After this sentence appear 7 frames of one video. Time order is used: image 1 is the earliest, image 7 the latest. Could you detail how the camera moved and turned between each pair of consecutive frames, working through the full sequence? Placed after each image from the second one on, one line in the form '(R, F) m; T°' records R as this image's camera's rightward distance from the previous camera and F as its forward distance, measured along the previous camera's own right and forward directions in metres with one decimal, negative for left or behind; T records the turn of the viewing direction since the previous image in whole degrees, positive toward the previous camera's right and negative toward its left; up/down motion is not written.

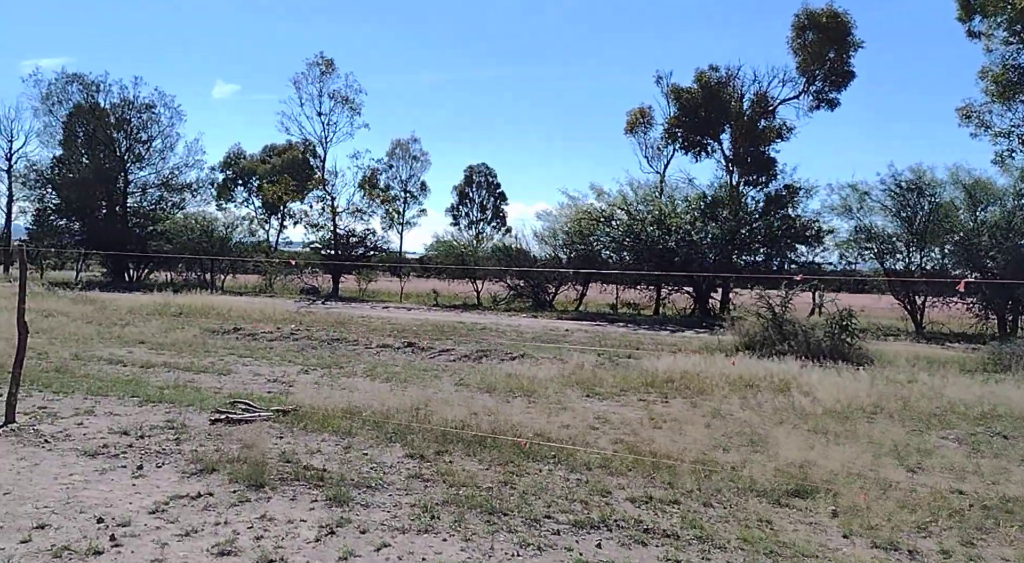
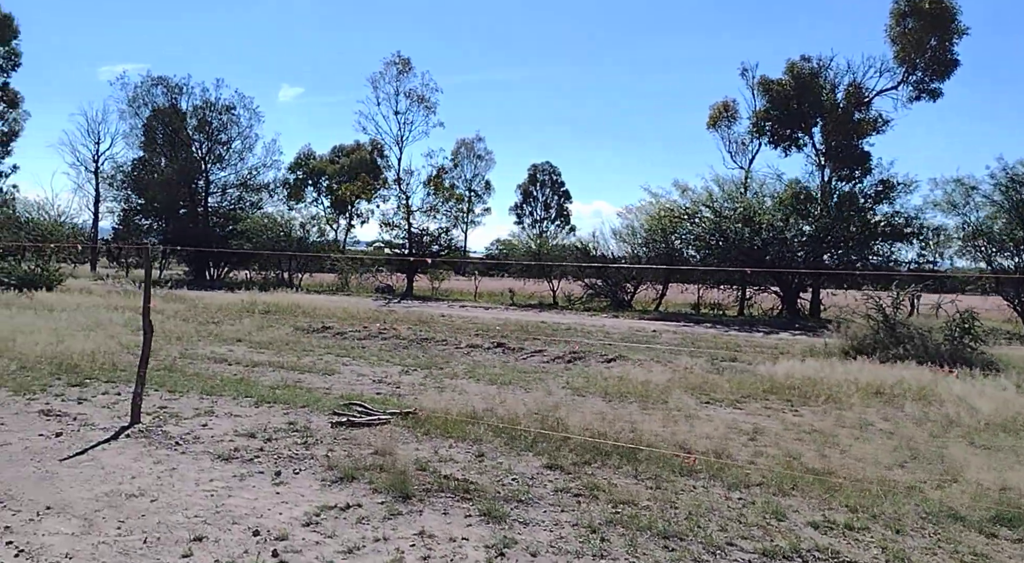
(-0.6, +0.3) m; -4°
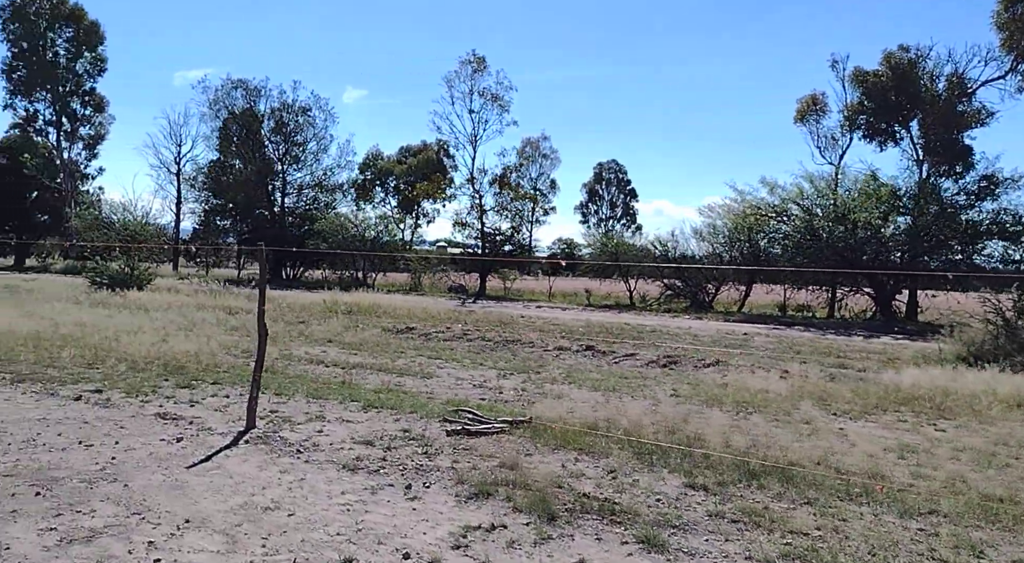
(-0.5, +0.3) m; -4°
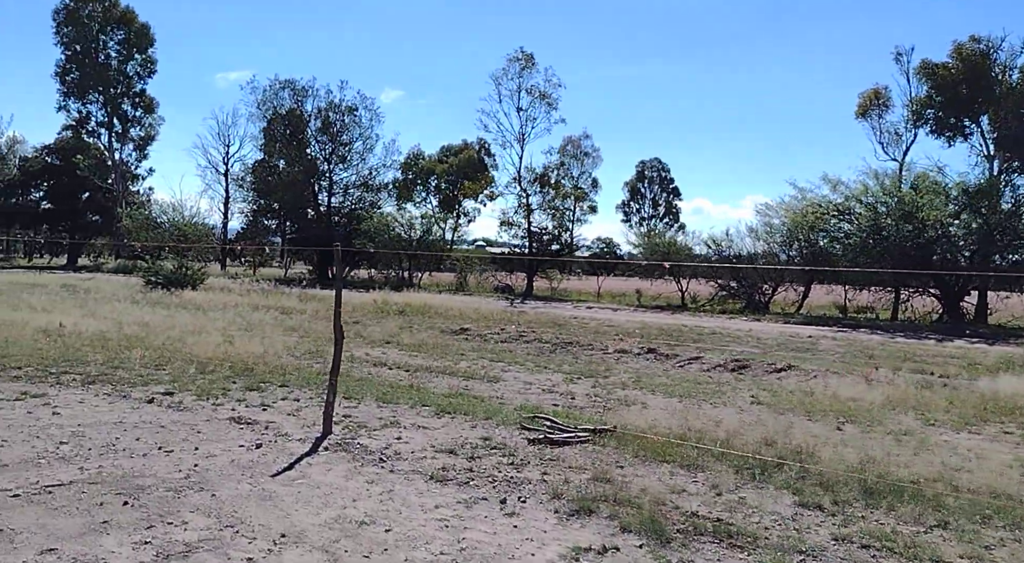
(-0.4, +0.3) m; -3°
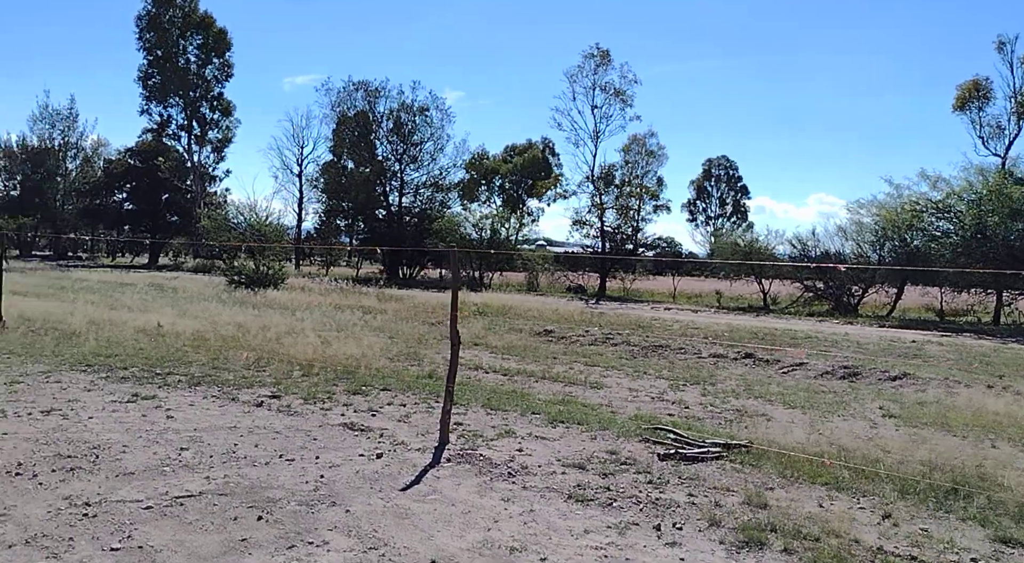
(-0.6, +0.4) m; -4°
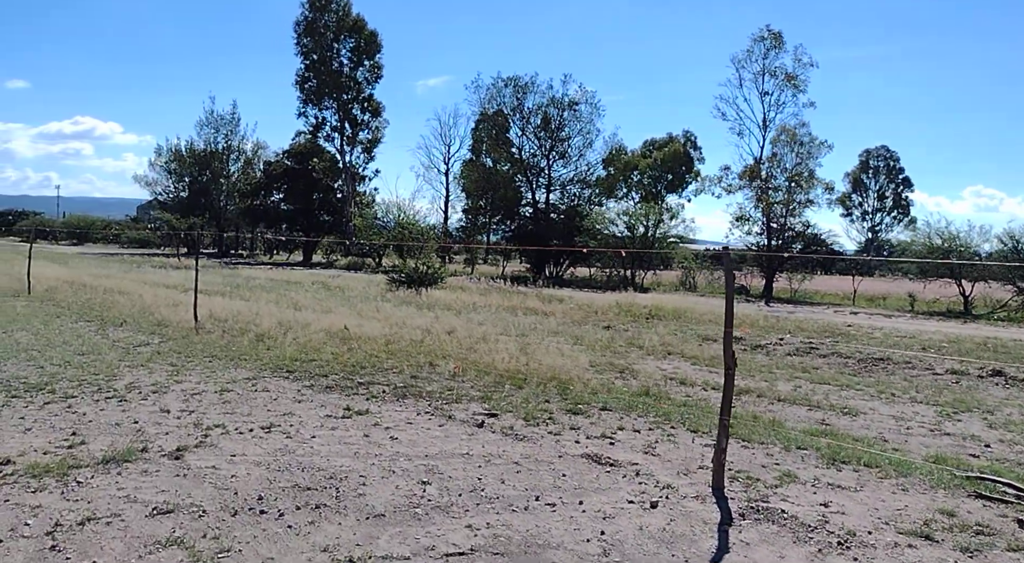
(-1.2, +1.0) m; -9°
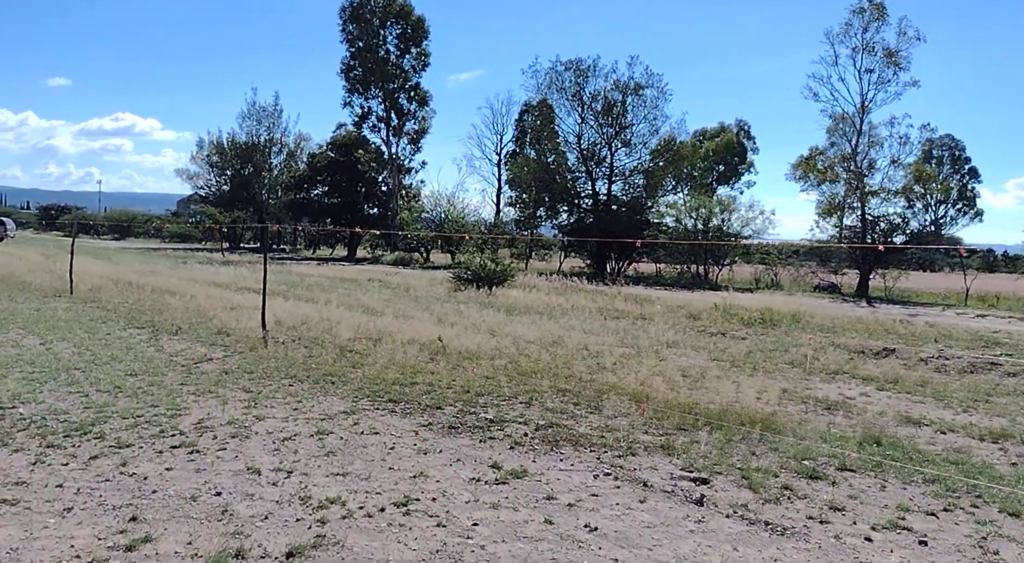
(-1.4, +2.4) m; -2°
